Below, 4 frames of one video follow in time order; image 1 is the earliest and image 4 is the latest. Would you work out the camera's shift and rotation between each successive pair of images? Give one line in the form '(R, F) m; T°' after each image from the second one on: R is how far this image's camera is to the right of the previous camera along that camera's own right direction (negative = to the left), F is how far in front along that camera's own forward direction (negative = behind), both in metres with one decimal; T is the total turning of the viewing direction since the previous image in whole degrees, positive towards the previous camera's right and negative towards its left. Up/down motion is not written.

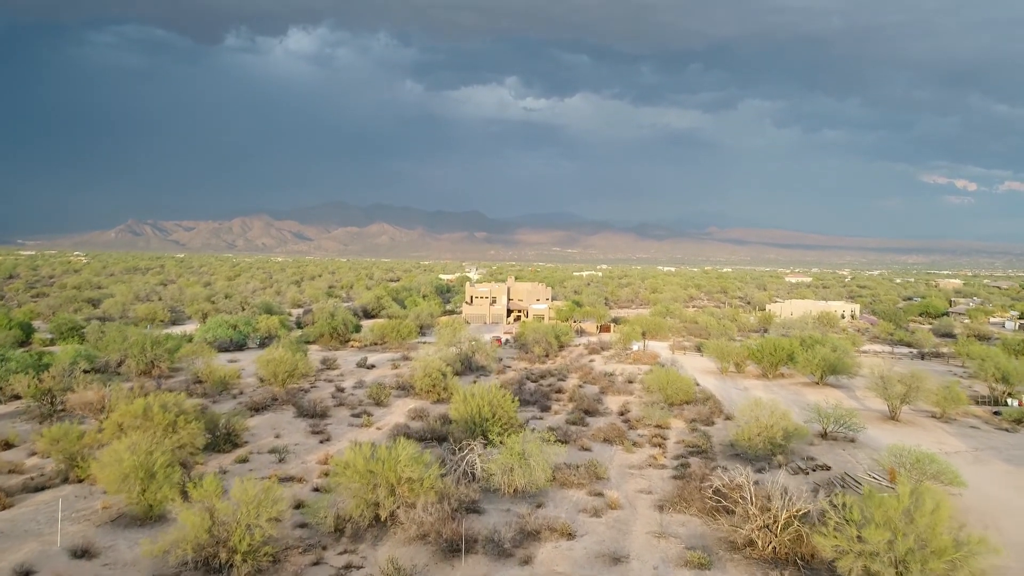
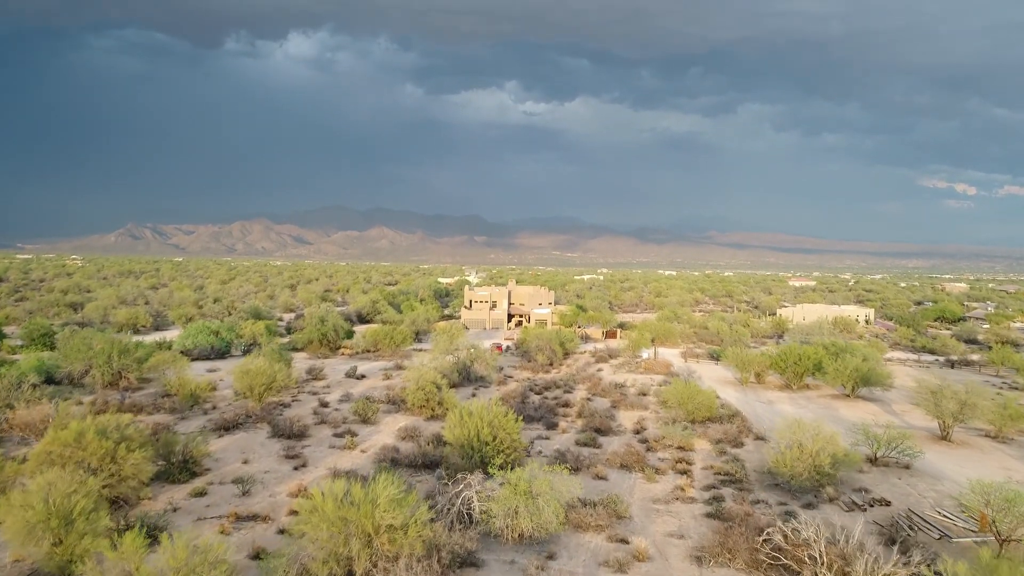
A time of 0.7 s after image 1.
(-0.1, +2.4) m; 0°
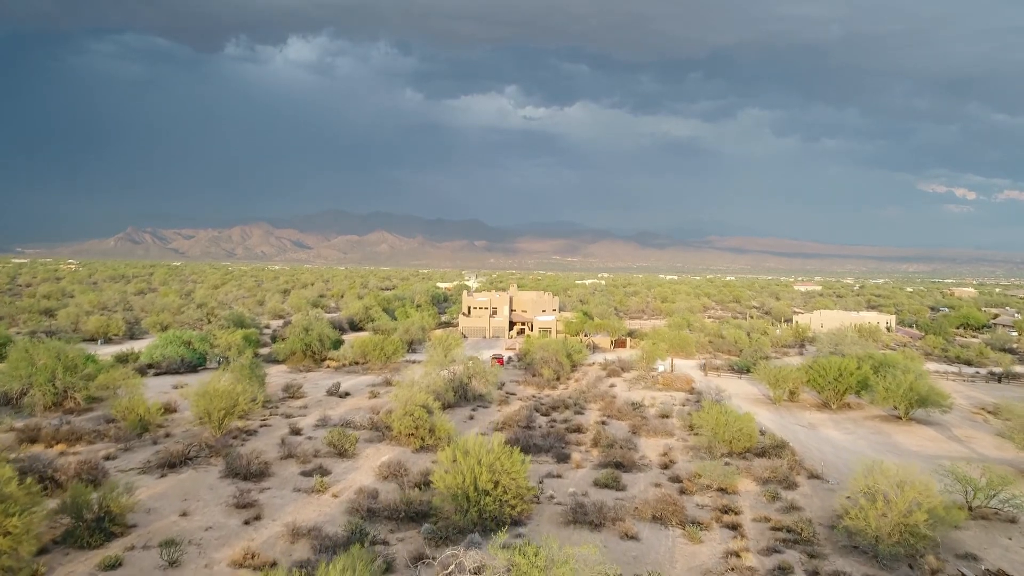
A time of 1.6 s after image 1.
(-0.1, +3.2) m; 0°
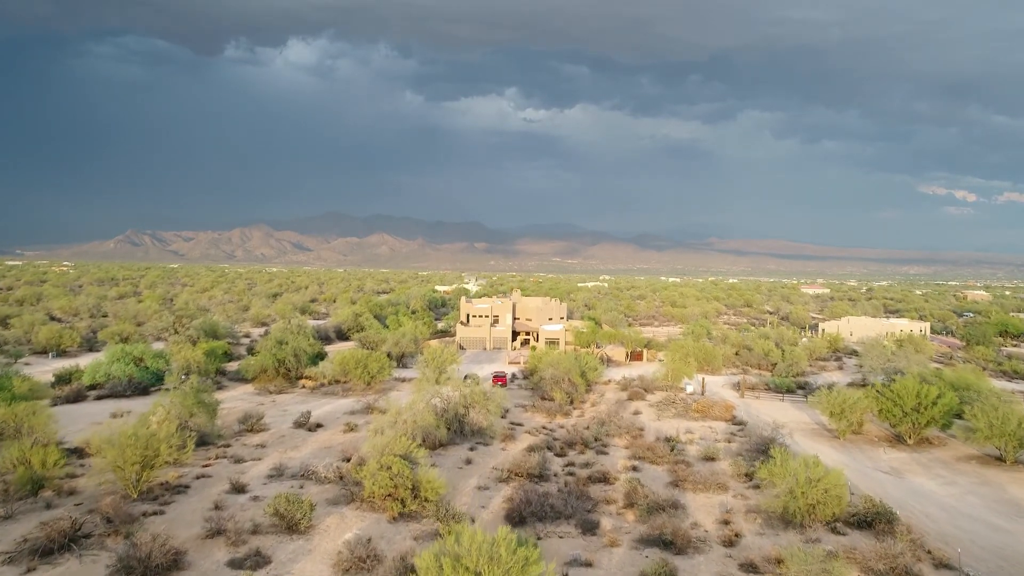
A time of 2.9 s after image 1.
(-0.2, +4.4) m; 0°
